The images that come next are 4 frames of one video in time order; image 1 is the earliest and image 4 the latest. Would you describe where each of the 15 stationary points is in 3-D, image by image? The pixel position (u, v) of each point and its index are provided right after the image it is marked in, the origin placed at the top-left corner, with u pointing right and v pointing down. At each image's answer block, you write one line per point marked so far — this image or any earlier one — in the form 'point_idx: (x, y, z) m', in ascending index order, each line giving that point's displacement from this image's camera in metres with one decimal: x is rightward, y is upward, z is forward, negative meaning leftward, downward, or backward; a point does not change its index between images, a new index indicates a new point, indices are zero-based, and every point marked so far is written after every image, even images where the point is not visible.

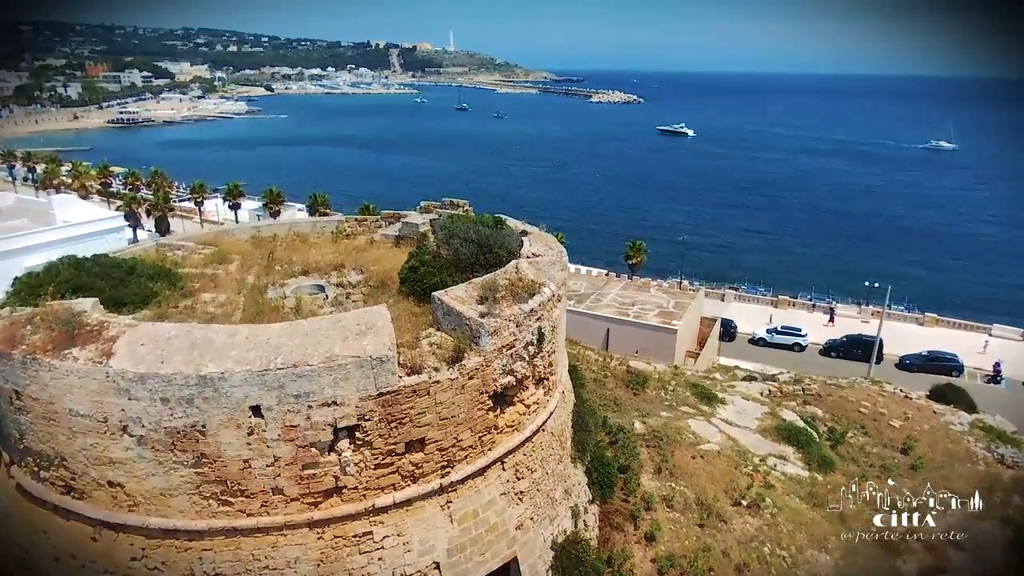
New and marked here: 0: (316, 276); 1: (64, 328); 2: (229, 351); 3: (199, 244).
0: (-4.2, +0.3, +14.3) m
1: (-5.9, -0.5, +8.7) m
2: (-3.5, -0.8, +8.3) m
3: (-7.4, +1.0, +15.7) m
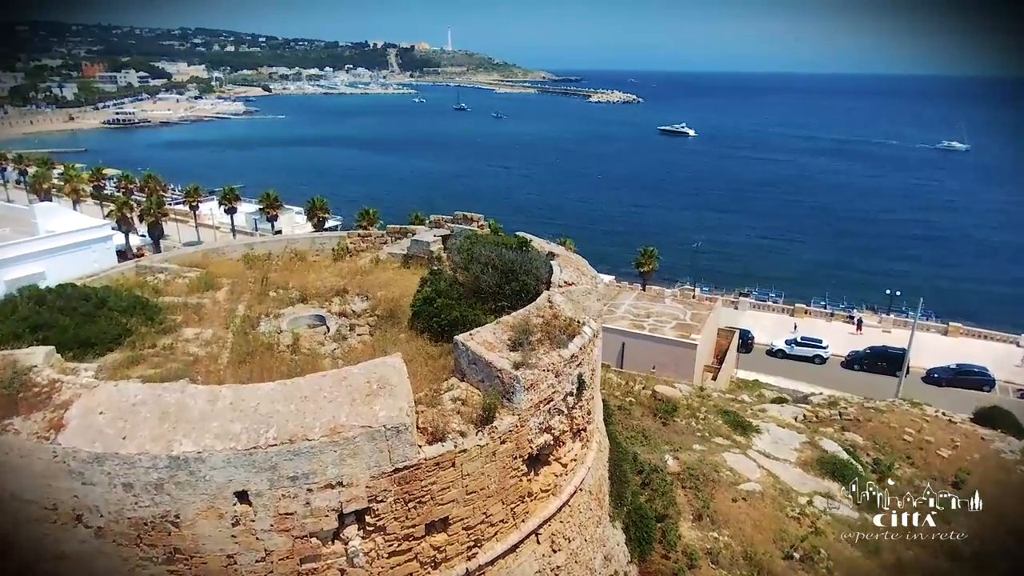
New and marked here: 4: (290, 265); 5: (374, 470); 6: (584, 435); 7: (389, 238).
0: (-3.8, -0.3, +12.6) m
1: (-5.4, -1.1, +7.1) m
2: (-3.0, -1.3, +6.7) m
3: (-6.9, +0.4, +14.0) m
4: (-4.9, +0.5, +14.9) m
5: (-1.5, -1.9, +7.0) m
6: (+1.1, -2.2, +9.9) m
7: (-3.1, +1.2, +16.6) m
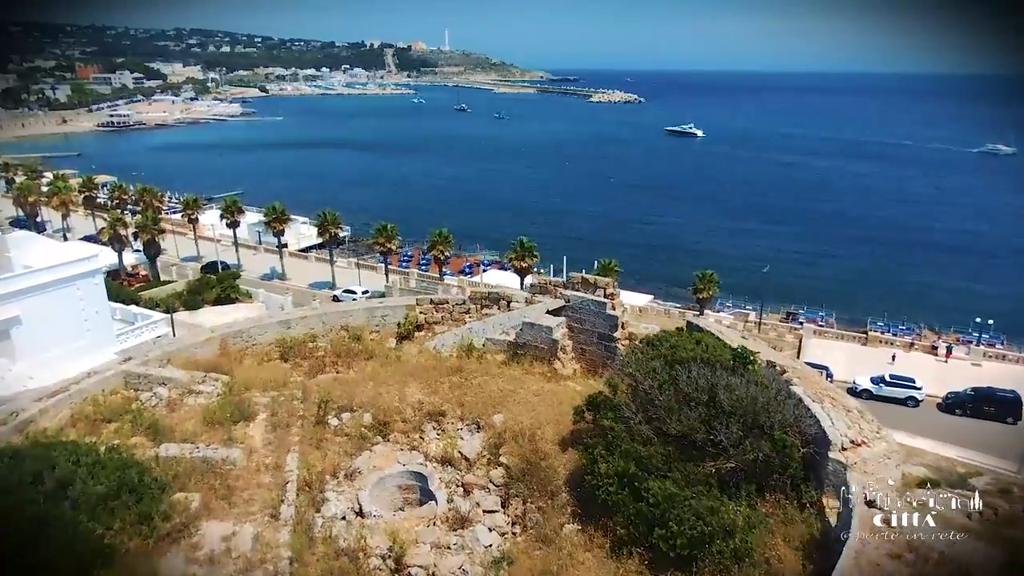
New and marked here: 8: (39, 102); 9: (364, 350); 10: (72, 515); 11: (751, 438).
0: (-1.3, -1.9, +8.1) m
1: (-3.0, -2.7, +2.6) m
2: (-0.6, -2.9, +2.2) m
3: (-4.5, -1.2, +9.5) m
4: (-2.6, -1.1, +10.4) m
5: (+1.0, -3.5, +2.5) m
6: (+3.5, -3.8, +5.5) m
7: (-0.7, -0.4, +12.1) m
8: (-10.9, +4.3, +15.1) m
9: (-2.5, -1.0, +11.0) m
10: (-3.9, -2.0, +5.9) m
11: (+2.3, -1.5, +6.6) m
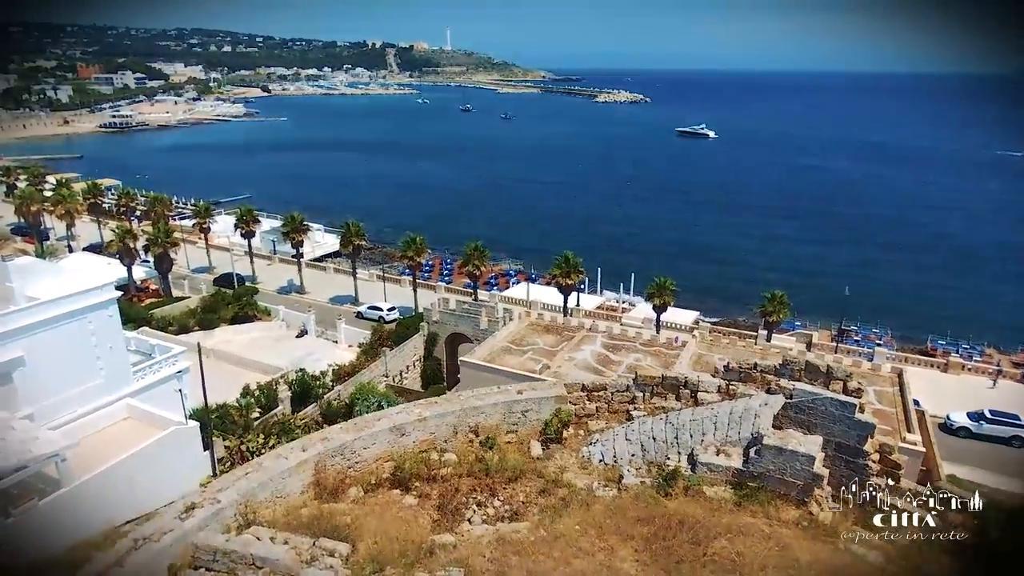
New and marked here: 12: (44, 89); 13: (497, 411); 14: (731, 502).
0: (+1.1, -3.0, +5.0) m
1: (-0.5, -3.8, -0.6) m
2: (+1.8, -4.1, -1.0) m
3: (-2.1, -2.3, +6.3) m
4: (-0.1, -2.3, +7.2) m
5: (+3.4, -4.6, -0.7) m
6: (+6.0, -4.9, +2.3) m
7: (+1.8, -1.5, +9.0) m
8: (-8.4, +3.2, +11.9) m
9: (0.0, -2.1, +7.8) m
10: (-1.5, -3.1, +2.7) m
11: (+4.8, -2.6, +3.4) m
12: (-8.2, +3.5, +11.8) m
13: (-0.2, -1.6, +8.5) m
14: (+2.3, -2.2, +7.0) m
